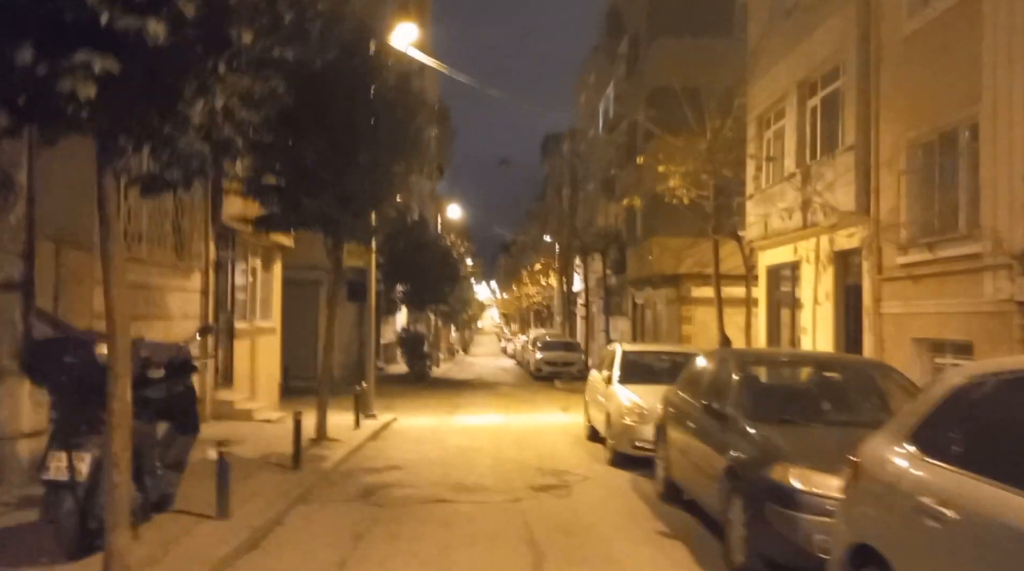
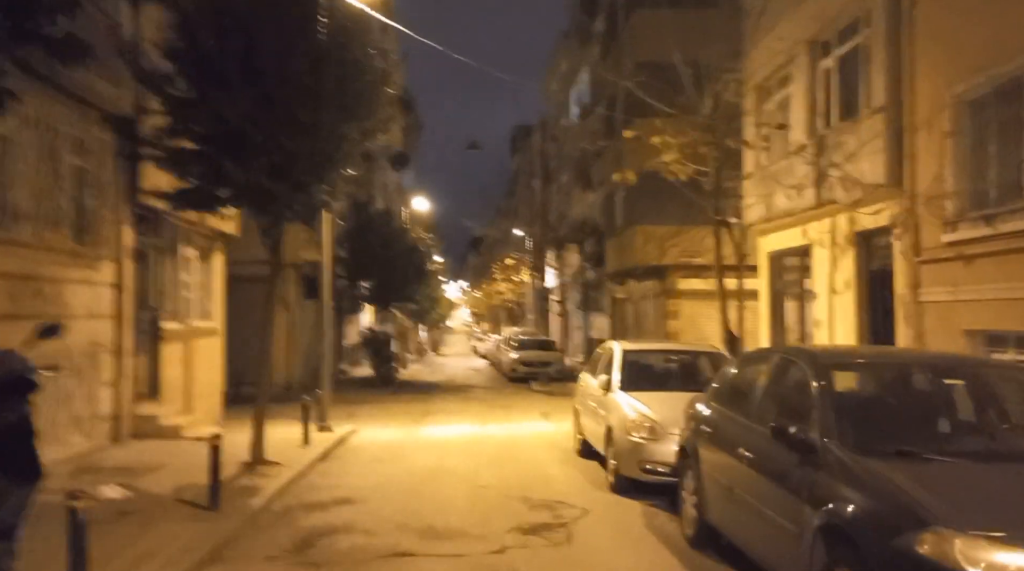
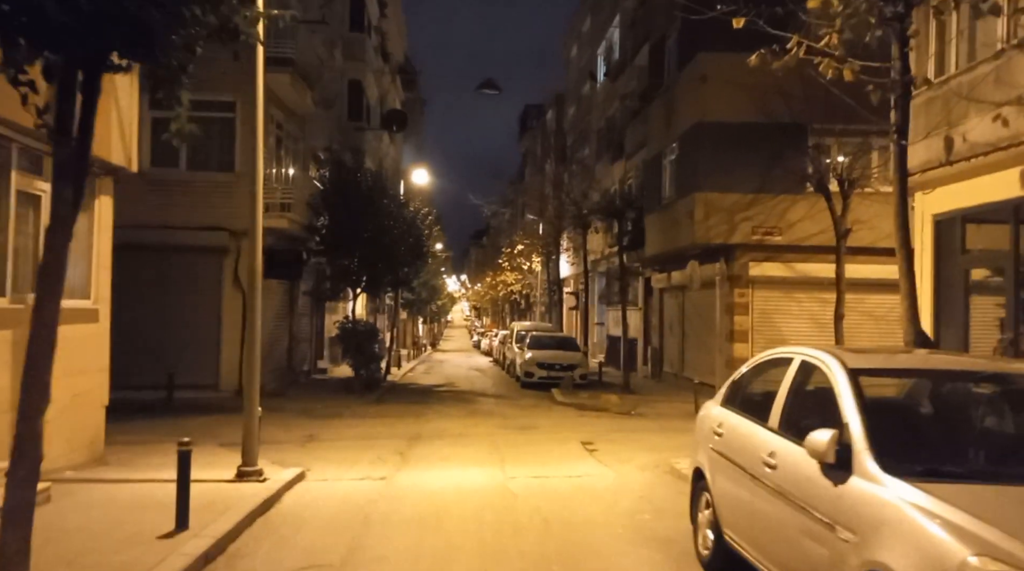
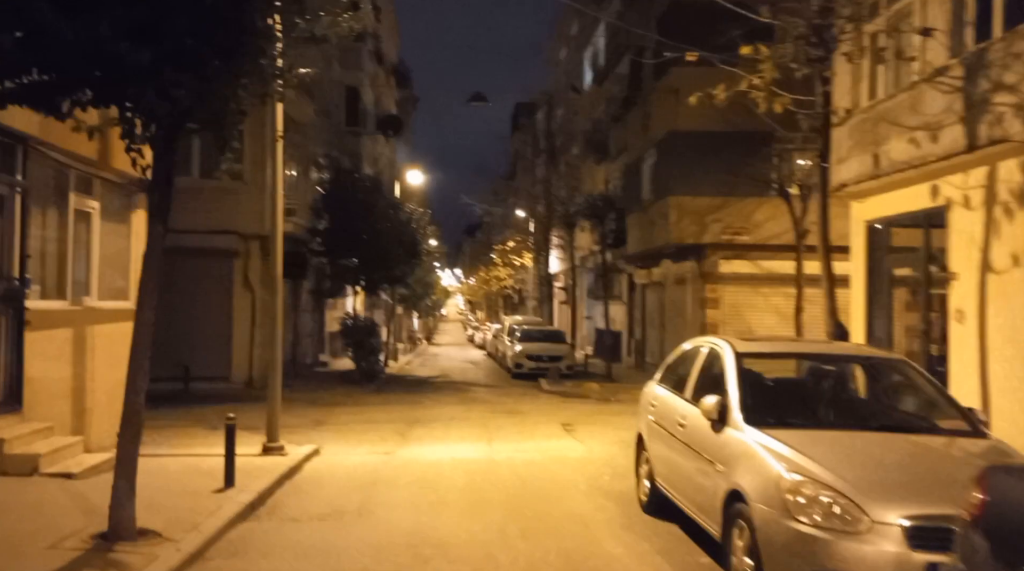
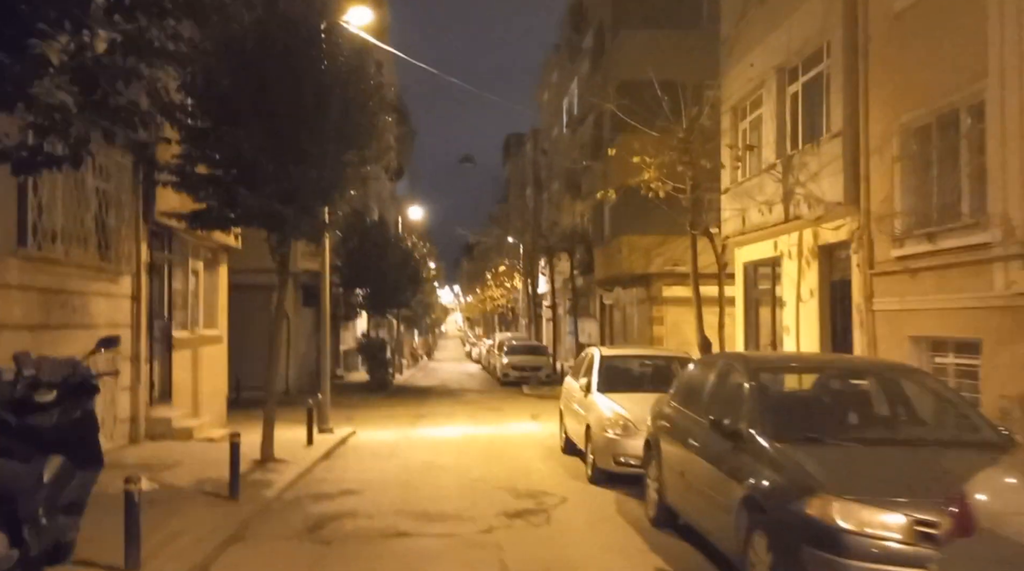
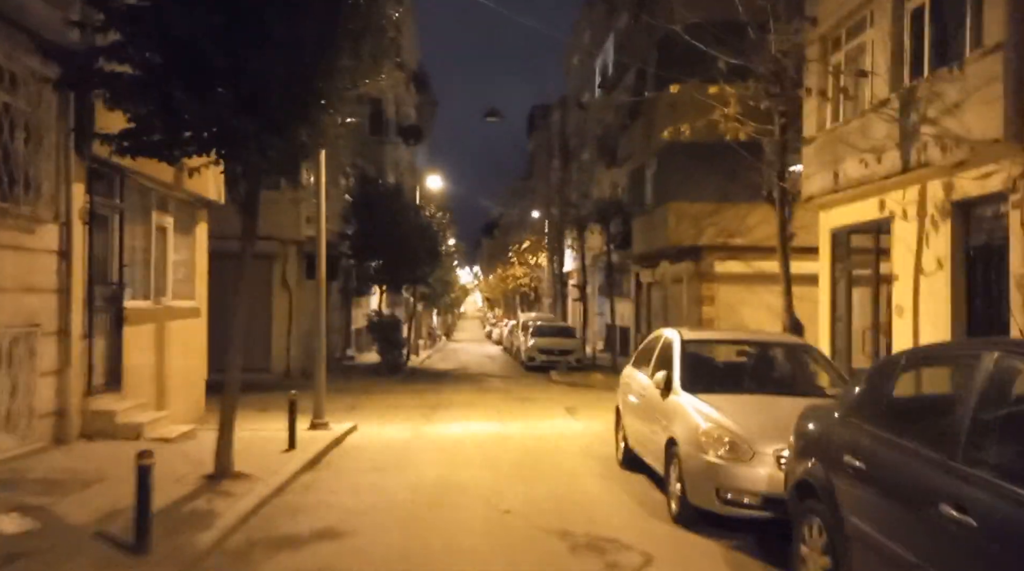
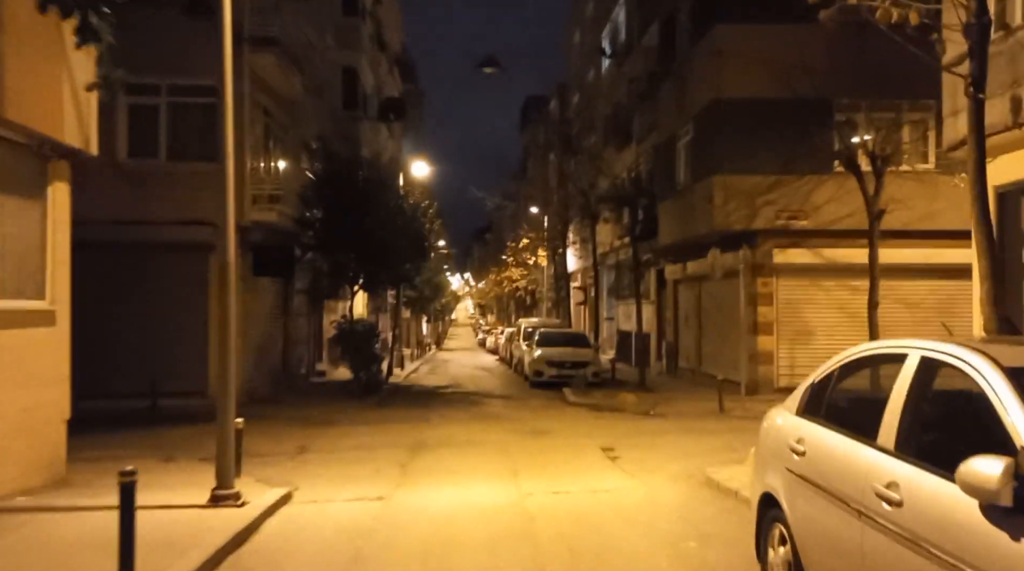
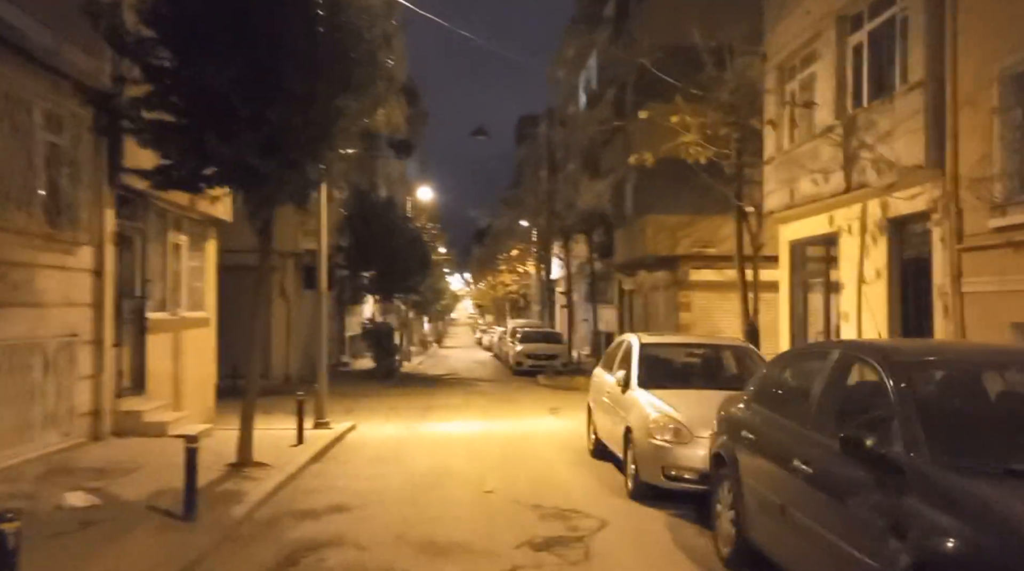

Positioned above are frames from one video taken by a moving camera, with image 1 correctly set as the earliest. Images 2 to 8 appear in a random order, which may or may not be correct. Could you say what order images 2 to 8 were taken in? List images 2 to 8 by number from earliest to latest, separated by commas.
5, 2, 8, 6, 4, 3, 7
